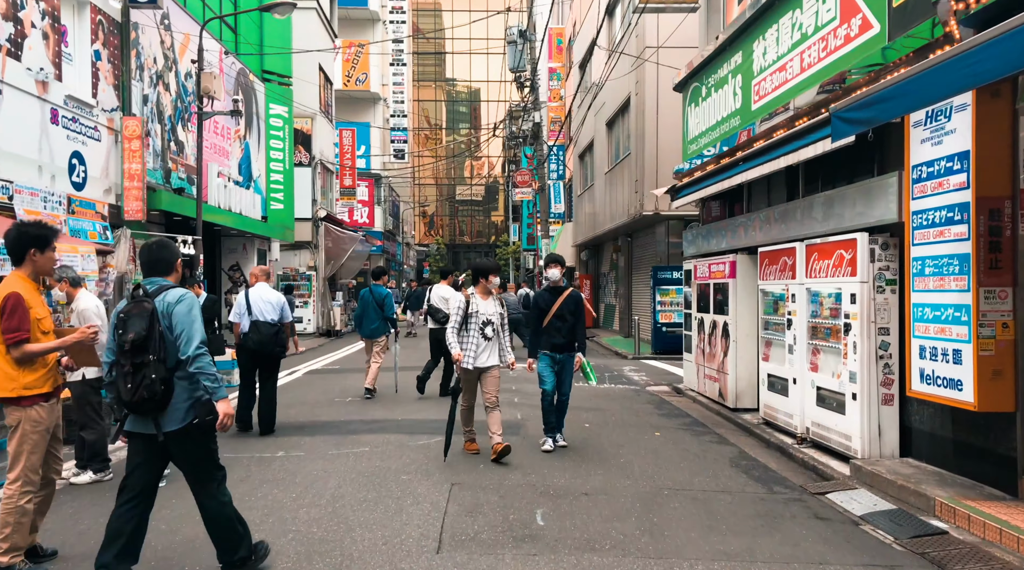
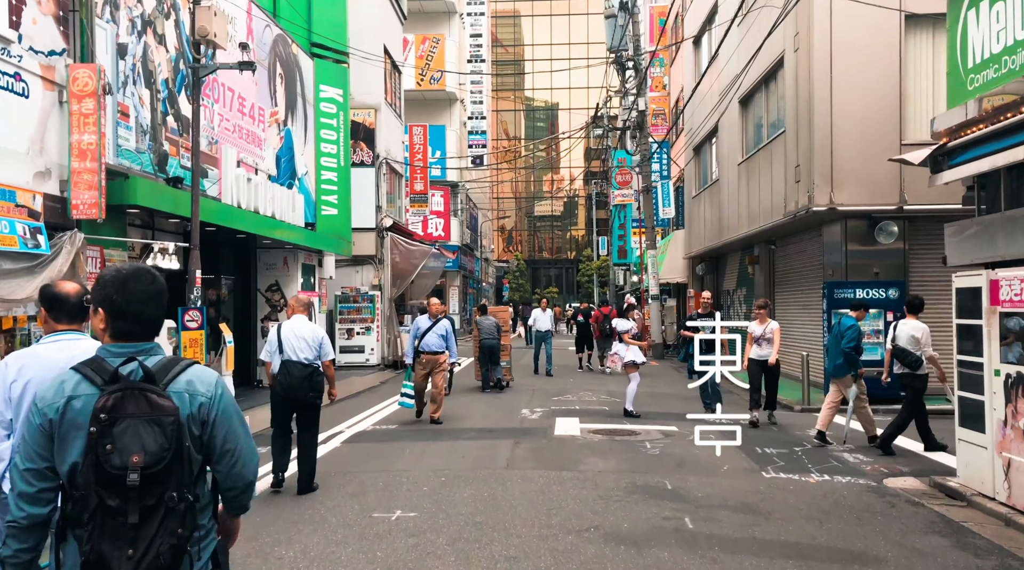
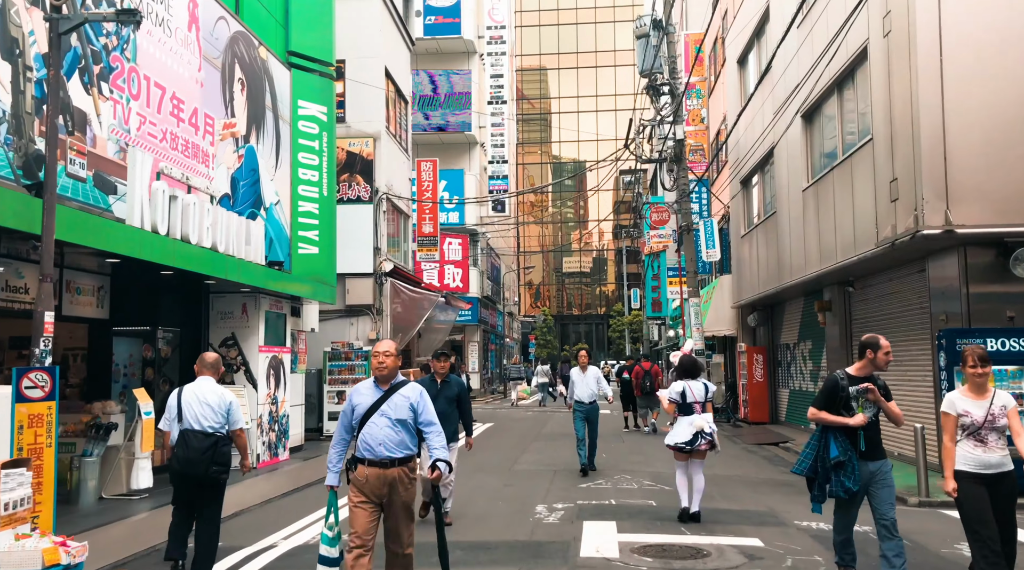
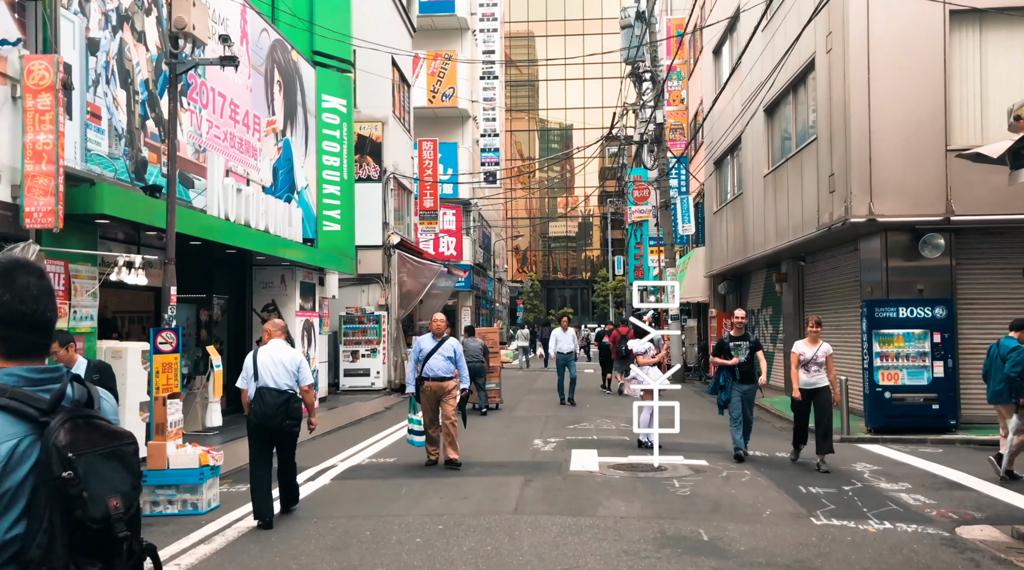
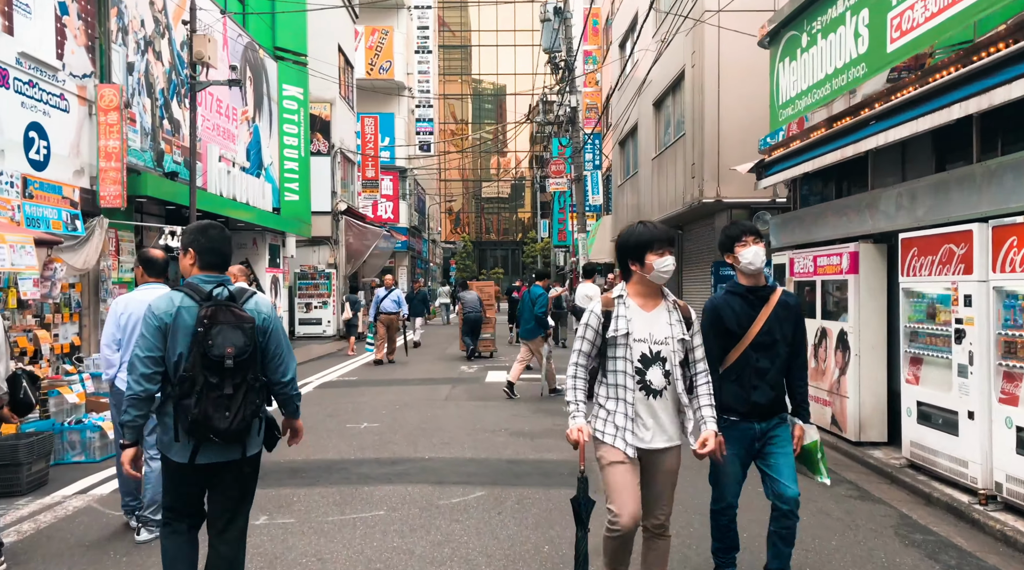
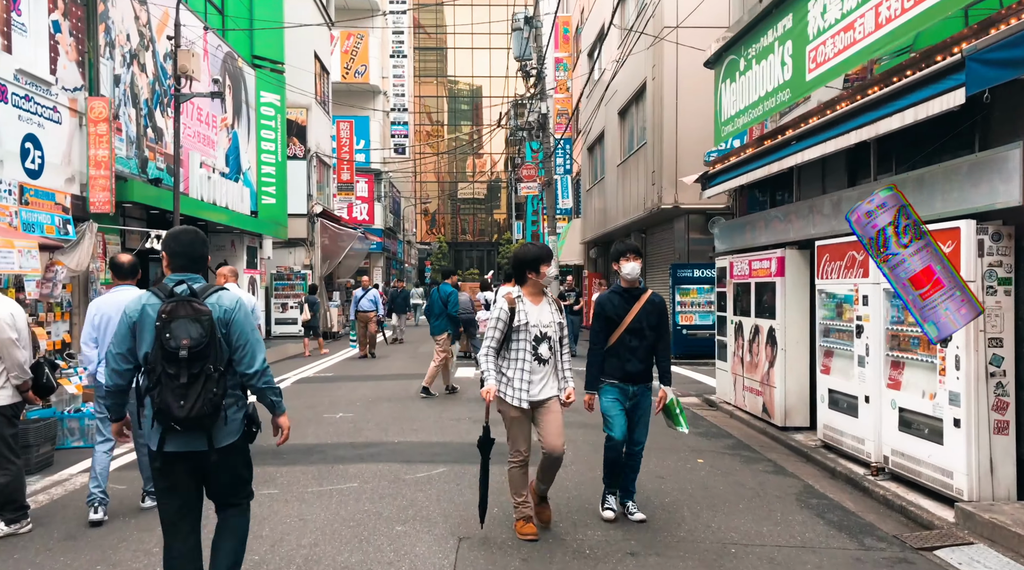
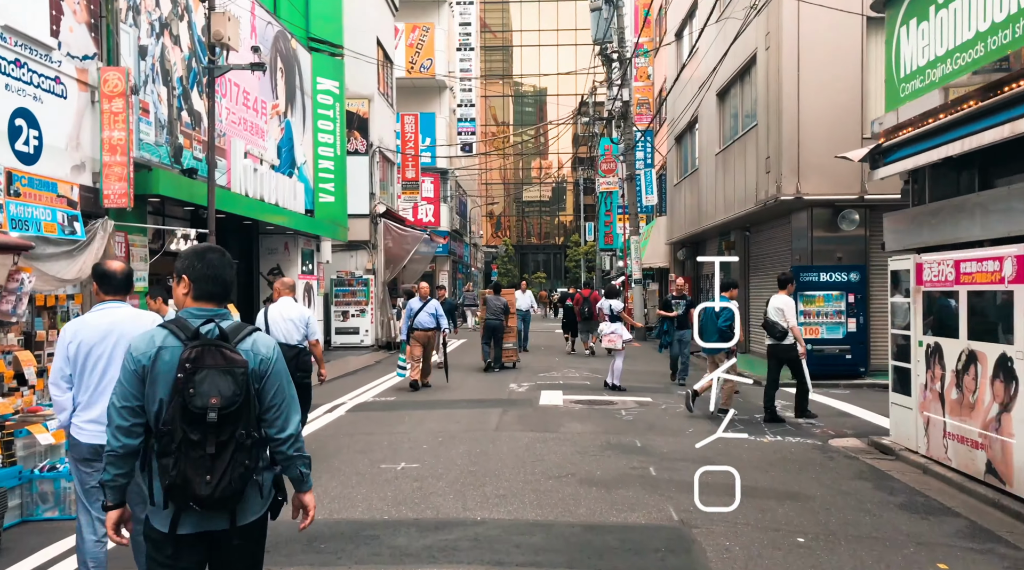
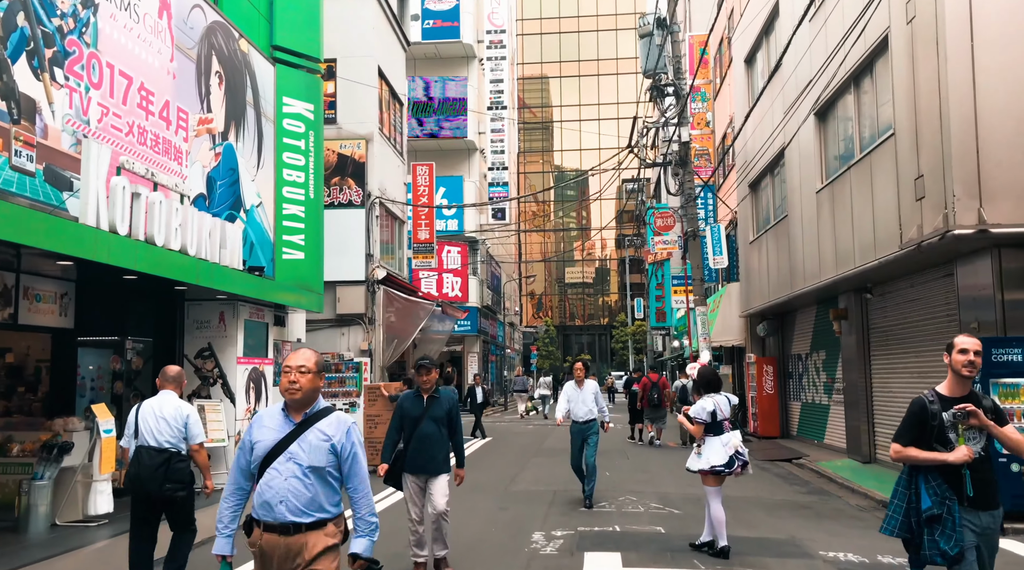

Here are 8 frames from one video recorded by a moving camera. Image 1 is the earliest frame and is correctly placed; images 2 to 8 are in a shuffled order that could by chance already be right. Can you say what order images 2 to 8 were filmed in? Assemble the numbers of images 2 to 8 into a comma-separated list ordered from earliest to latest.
6, 5, 7, 2, 4, 3, 8
